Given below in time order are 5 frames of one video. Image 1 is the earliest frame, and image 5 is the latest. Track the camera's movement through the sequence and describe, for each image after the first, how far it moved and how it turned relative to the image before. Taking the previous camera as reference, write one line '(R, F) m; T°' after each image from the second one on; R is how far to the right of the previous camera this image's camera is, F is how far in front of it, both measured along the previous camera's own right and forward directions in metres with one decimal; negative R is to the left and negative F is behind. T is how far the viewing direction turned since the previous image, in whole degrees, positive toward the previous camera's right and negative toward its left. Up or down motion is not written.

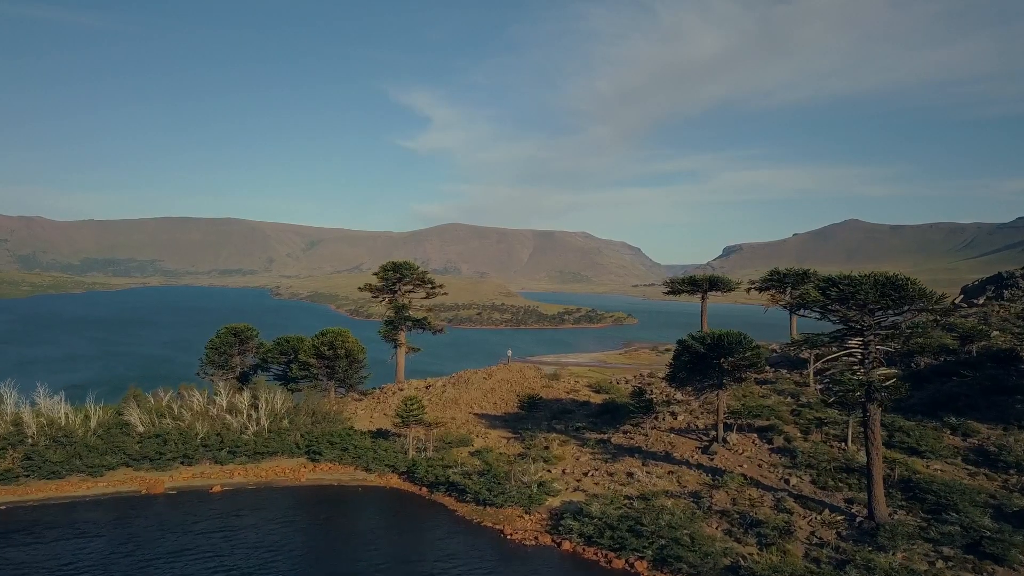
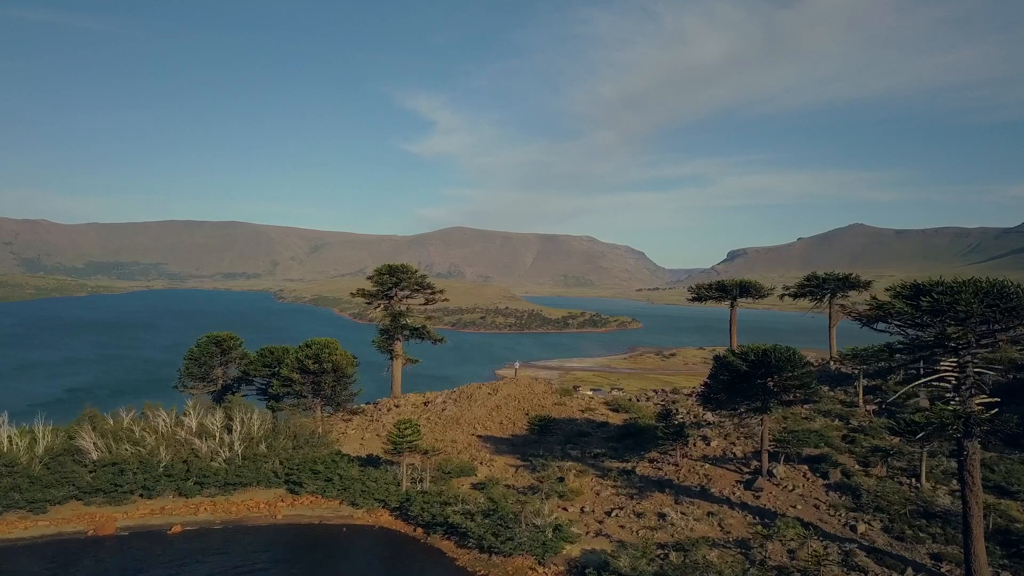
(-0.1, +1.2) m; 0°
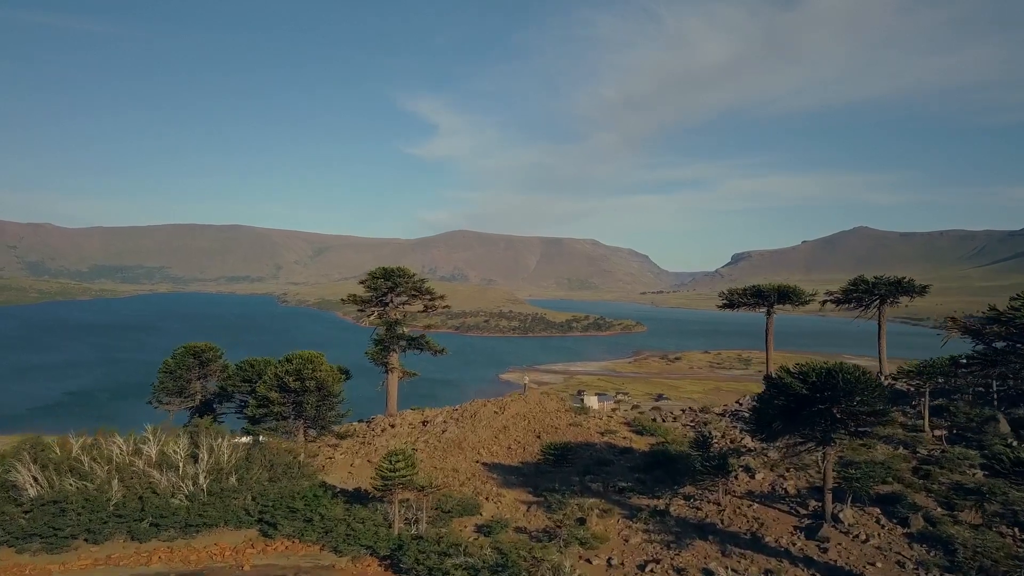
(-0.1, +1.2) m; 0°
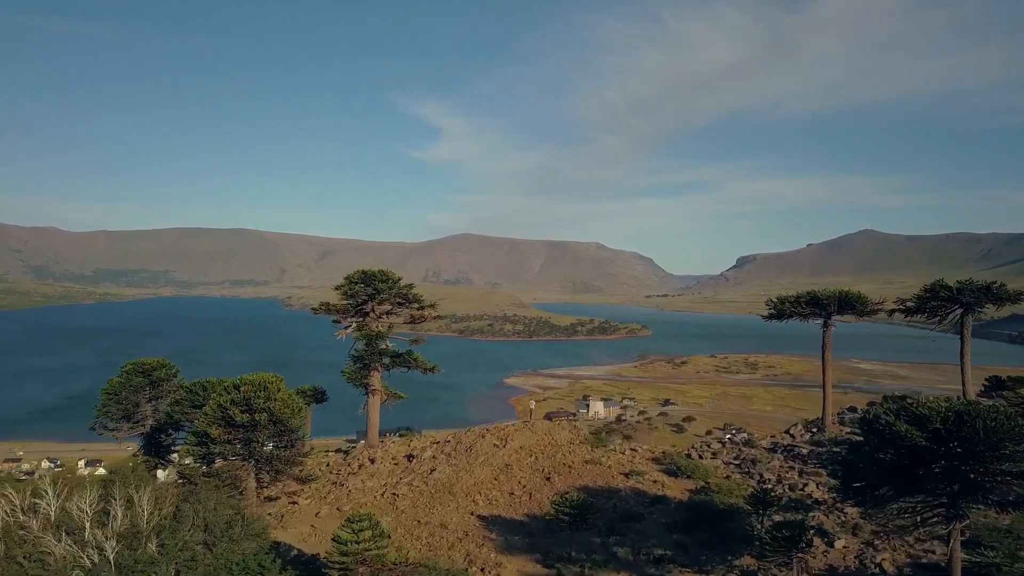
(0.0, +1.7) m; 0°
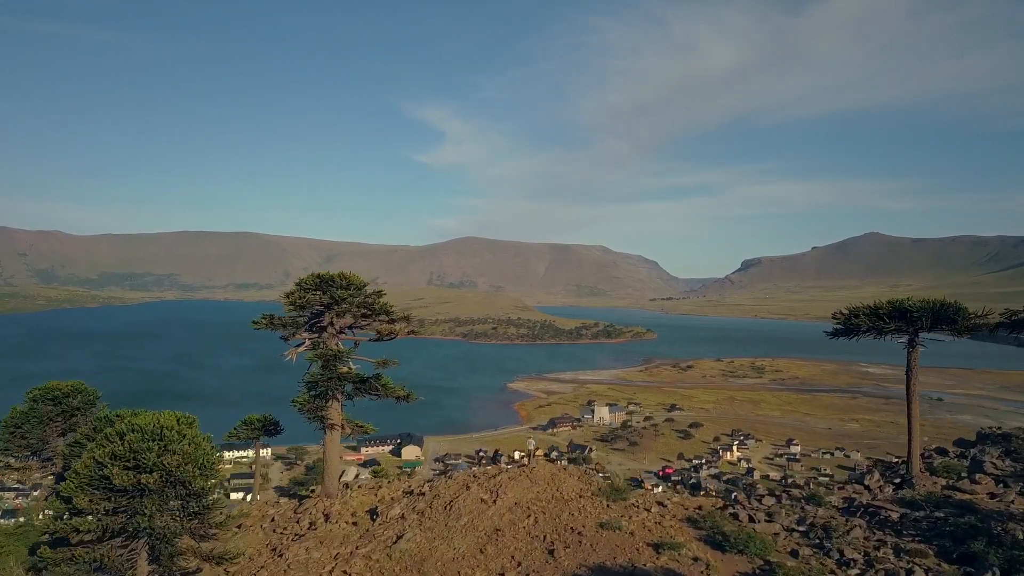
(+0.1, +1.9) m; 0°
